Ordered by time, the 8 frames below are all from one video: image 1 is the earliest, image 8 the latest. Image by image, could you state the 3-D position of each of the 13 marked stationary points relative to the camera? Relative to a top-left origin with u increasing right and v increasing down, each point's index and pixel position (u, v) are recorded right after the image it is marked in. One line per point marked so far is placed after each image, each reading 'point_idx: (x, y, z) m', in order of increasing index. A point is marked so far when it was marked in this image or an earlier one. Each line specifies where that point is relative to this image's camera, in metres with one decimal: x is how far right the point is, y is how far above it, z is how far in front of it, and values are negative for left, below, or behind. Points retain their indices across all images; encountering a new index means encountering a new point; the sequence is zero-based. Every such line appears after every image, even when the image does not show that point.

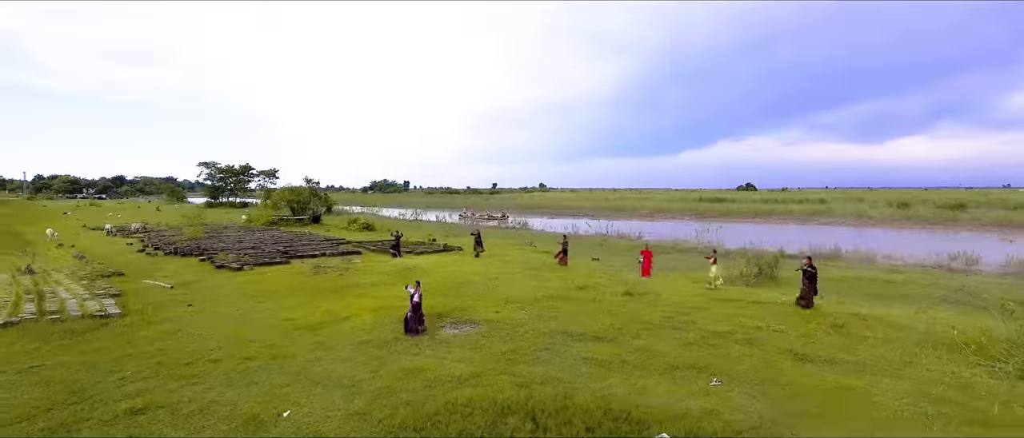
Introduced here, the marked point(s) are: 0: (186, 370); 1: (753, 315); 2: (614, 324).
0: (-4.4, -2.0, +8.3) m
1: (+4.1, -1.6, +10.4) m
2: (+1.7, -1.7, +10.1) m
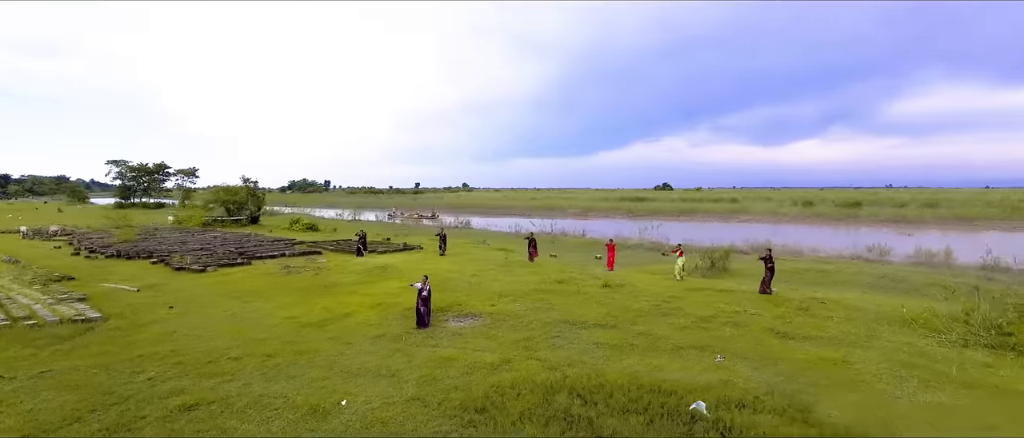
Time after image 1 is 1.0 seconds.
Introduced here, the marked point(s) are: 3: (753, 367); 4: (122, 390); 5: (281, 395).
0: (-4.1, -2.0, +8.3) m
1: (+4.1, -1.5, +11.5) m
2: (+1.7, -1.7, +11.0) m
3: (+3.2, -1.9, +8.0) m
4: (-4.7, -2.1, +7.4) m
5: (-2.7, -2.1, +7.2) m
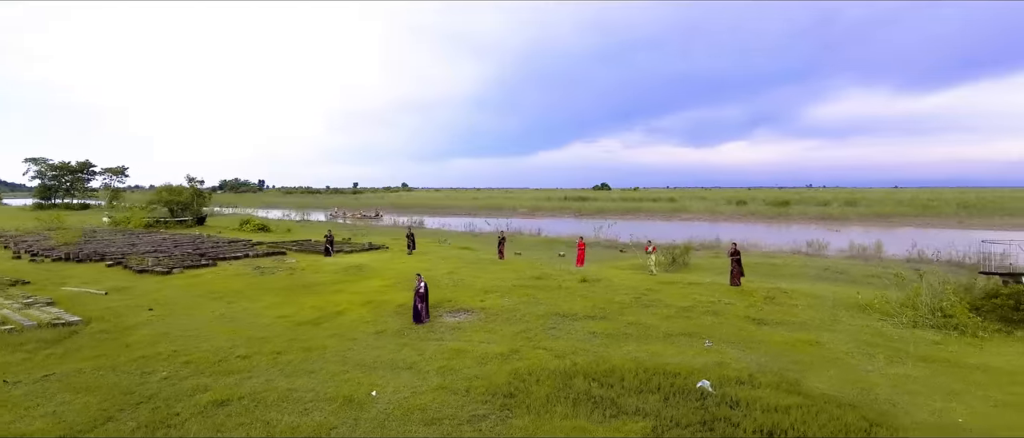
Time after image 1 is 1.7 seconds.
0: (-3.9, -2.0, +8.4) m
1: (+3.8, -1.5, +12.4) m
2: (+1.6, -1.6, +11.7) m
3: (+3.3, -1.9, +8.8) m
4: (-4.5, -2.1, +7.5) m
5: (-2.5, -2.1, +7.4) m
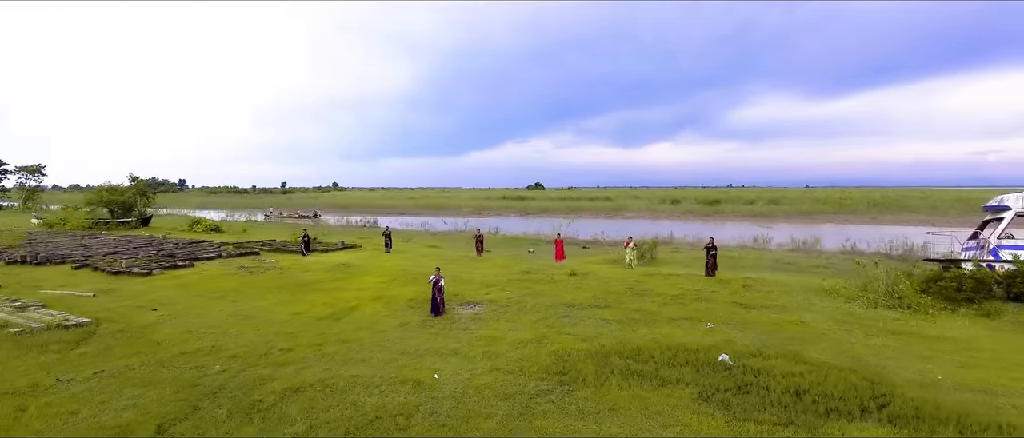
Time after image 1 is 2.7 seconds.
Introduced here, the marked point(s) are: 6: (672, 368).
0: (-3.4, -2.0, +8.8) m
1: (+3.8, -1.4, +13.6) m
2: (+1.7, -1.6, +12.6) m
3: (+3.7, -1.8, +10.0) m
4: (-3.8, -2.1, +7.8) m
5: (-1.8, -2.0, +8.0) m
6: (+2.1, -2.0, +8.1) m
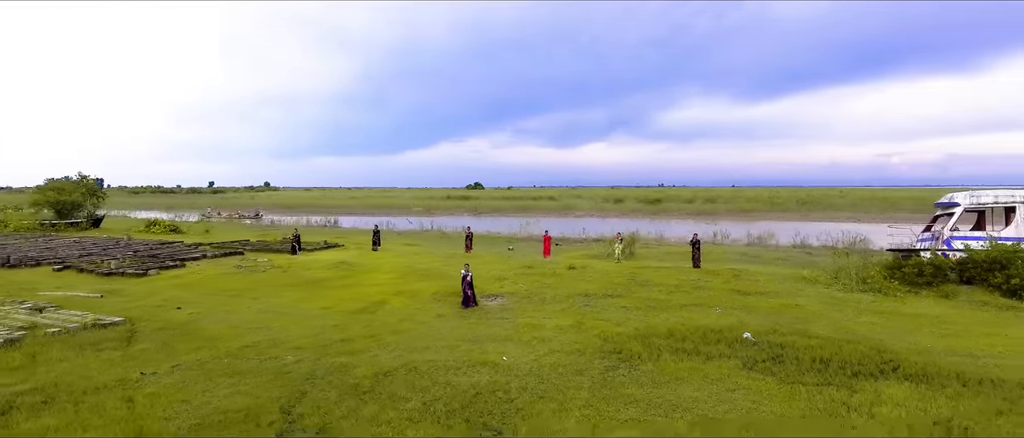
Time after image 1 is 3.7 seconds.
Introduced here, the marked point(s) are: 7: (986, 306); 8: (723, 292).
0: (-2.6, -2.0, +9.3) m
1: (+4.0, -1.3, +14.9) m
2: (+2.0, -1.5, +13.7) m
3: (+4.3, -1.7, +11.3) m
4: (-2.9, -2.0, +8.2) m
5: (-1.0, -2.0, +8.6) m
6: (+2.9, -1.9, +9.2) m
7: (+8.6, -1.6, +11.1) m
8: (+4.5, -1.5, +12.9) m
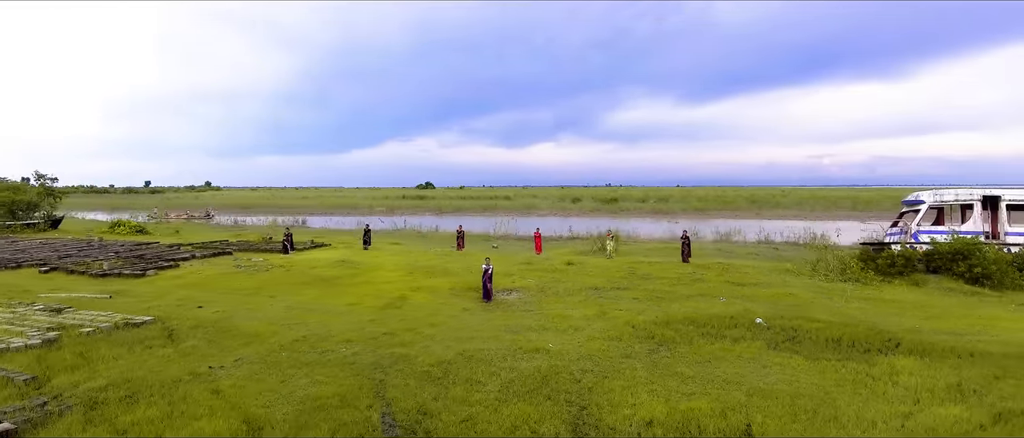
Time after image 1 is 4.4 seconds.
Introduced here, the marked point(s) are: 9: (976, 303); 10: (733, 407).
0: (-2.0, -1.9, +9.7) m
1: (+4.1, -1.3, +15.9) m
2: (+2.2, -1.5, +14.5) m
3: (+4.8, -1.7, +12.3) m
4: (-2.2, -2.0, +8.6) m
5: (-0.3, -1.9, +9.2) m
6: (+3.6, -1.8, +10.1) m
7: (+9.1, -1.5, +12.5) m
8: (+4.8, -1.5, +14.0) m
9: (+8.9, -1.6, +11.6) m
10: (+2.4, -2.1, +6.7) m
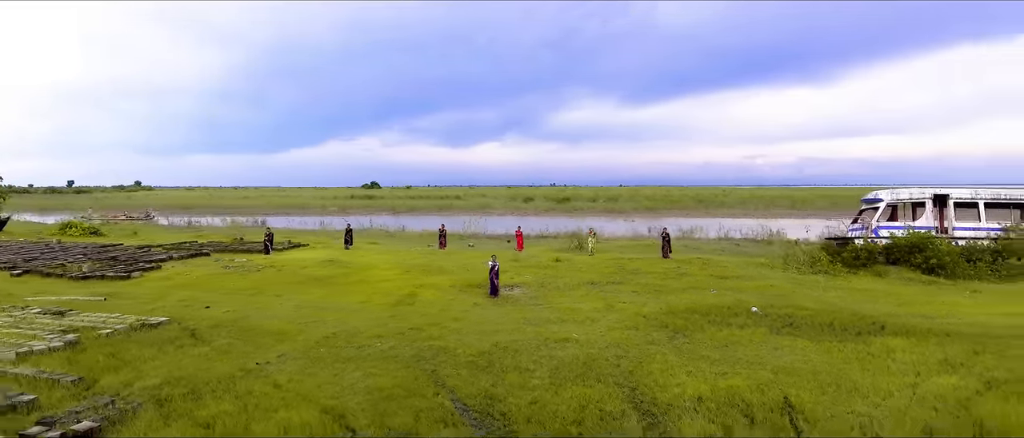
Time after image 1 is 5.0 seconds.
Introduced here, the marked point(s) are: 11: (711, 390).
0: (-1.5, -1.9, +10.0) m
1: (+3.9, -1.2, +16.8) m
2: (+2.2, -1.4, +15.2) m
3: (+4.9, -1.6, +13.3) m
4: (-1.7, -2.0, +9.0) m
5: (+0.2, -1.9, +9.7) m
6: (+3.9, -1.8, +11.0) m
7: (+9.2, -1.4, +13.9) m
8: (+4.7, -1.4, +15.0) m
9: (+9.0, -1.5, +13.0) m
10: (+3.1, -2.0, +7.5) m
11: (+2.4, -2.0, +7.3) m
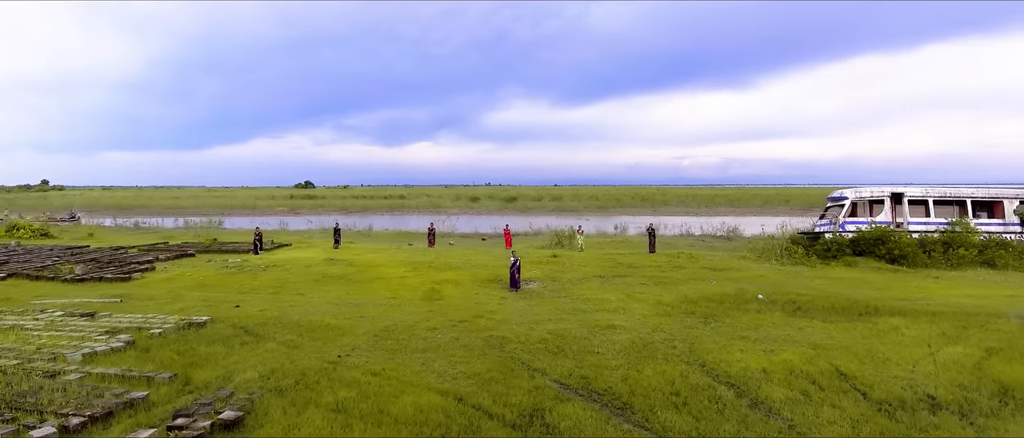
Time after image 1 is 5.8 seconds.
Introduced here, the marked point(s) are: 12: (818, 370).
0: (-0.7, -1.9, +10.6) m
1: (+3.9, -1.1, +18.0) m
2: (+2.4, -1.3, +16.2) m
3: (+5.3, -1.5, +14.6) m
4: (-0.7, -1.9, +9.5) m
5: (+1.0, -1.9, +10.5) m
6: (+4.6, -1.7, +12.2) m
7: (+9.5, -1.3, +15.7) m
8: (+5.0, -1.3, +16.2) m
9: (+9.5, -1.4, +14.8) m
10: (+4.2, -1.9, +8.6) m
11: (+3.5, -2.0, +8.3) m
12: (+4.0, -2.0, +8.0) m
